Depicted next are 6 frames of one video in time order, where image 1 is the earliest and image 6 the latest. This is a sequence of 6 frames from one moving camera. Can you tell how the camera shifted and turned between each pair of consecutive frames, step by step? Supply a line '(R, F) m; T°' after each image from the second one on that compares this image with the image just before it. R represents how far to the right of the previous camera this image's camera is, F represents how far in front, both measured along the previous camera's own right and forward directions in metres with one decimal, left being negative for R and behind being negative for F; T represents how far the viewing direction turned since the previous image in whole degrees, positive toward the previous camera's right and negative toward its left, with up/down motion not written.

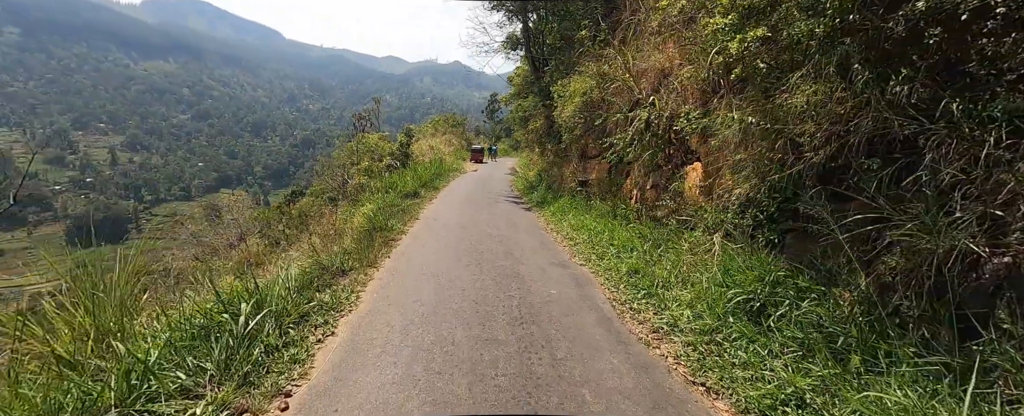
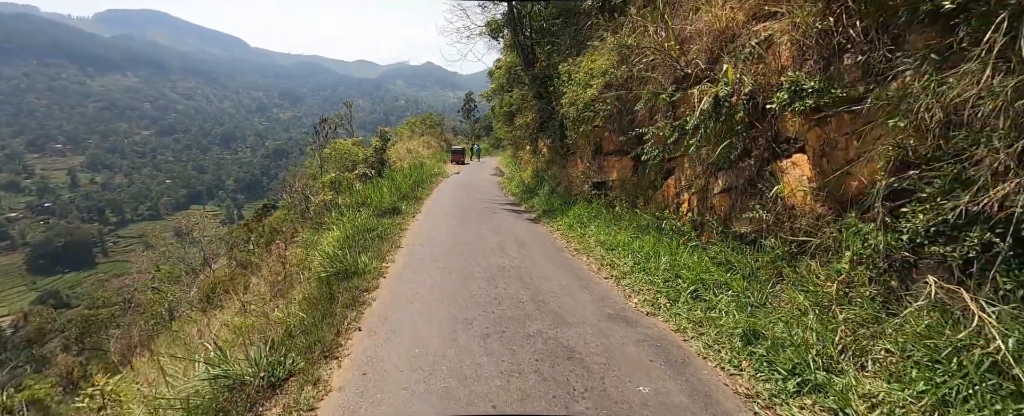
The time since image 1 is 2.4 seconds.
(-0.5, +2.1) m; +3°
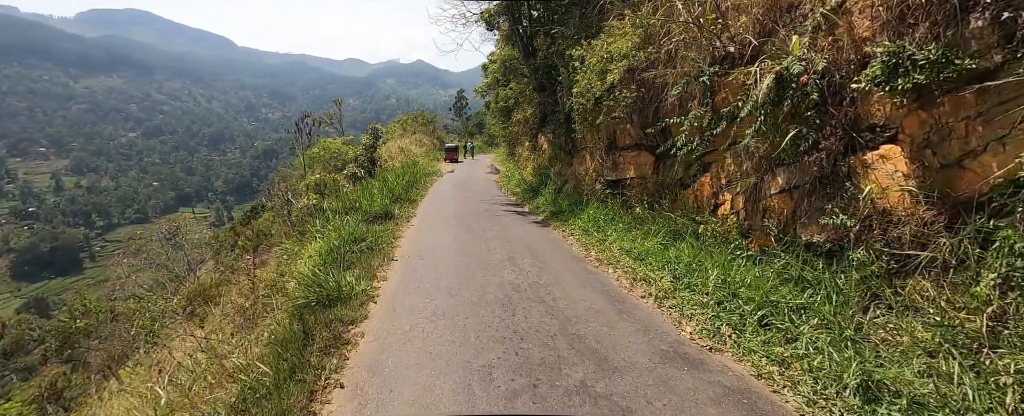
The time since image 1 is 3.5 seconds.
(-0.3, +0.9) m; +1°
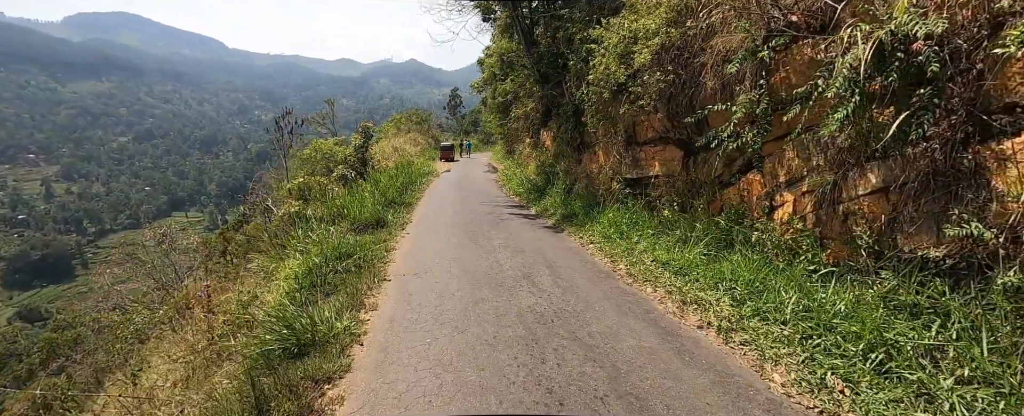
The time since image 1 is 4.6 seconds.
(-0.2, +1.0) m; +1°
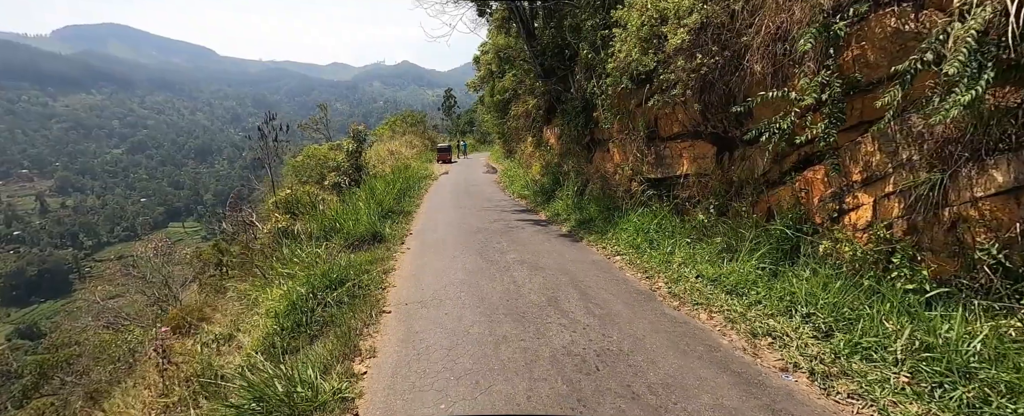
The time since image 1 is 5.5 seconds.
(-0.2, +0.8) m; 0°
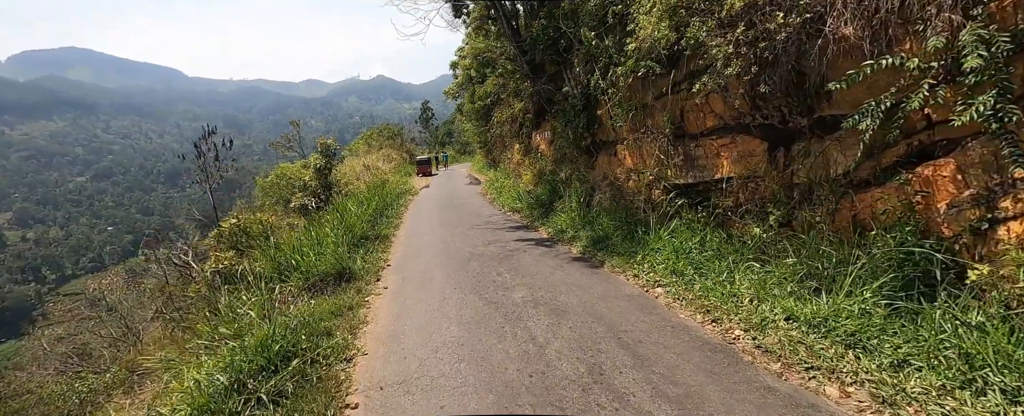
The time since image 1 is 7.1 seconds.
(-0.2, +1.3) m; +3°
